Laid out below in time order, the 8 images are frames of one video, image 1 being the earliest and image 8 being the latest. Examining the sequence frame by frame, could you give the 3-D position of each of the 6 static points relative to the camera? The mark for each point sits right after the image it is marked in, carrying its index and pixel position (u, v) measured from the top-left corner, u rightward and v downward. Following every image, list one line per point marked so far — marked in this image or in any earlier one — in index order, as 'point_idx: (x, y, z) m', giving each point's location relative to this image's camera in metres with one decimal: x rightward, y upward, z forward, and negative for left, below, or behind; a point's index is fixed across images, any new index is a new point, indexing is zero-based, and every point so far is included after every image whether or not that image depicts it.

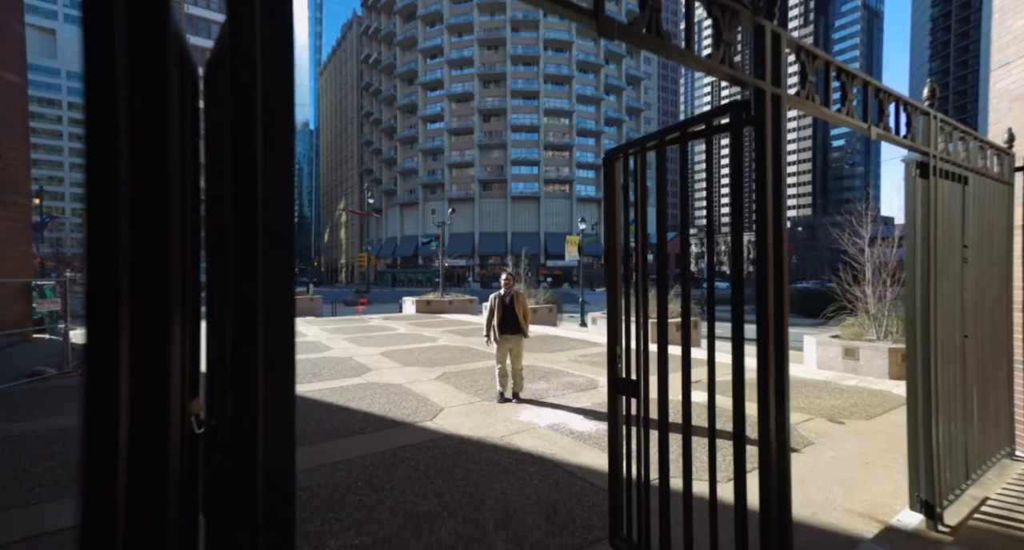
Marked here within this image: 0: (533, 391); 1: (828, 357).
0: (+0.4, -2.0, +8.3) m
1: (+6.2, -1.6, +9.4) m
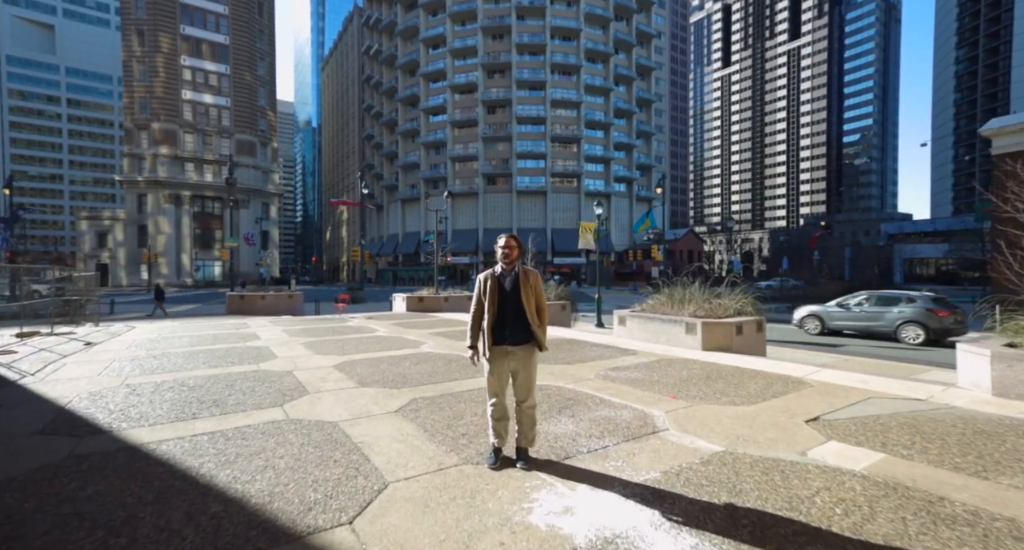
0: (+0.4, -1.7, +4.9) m
1: (+6.2, -1.3, +5.9) m
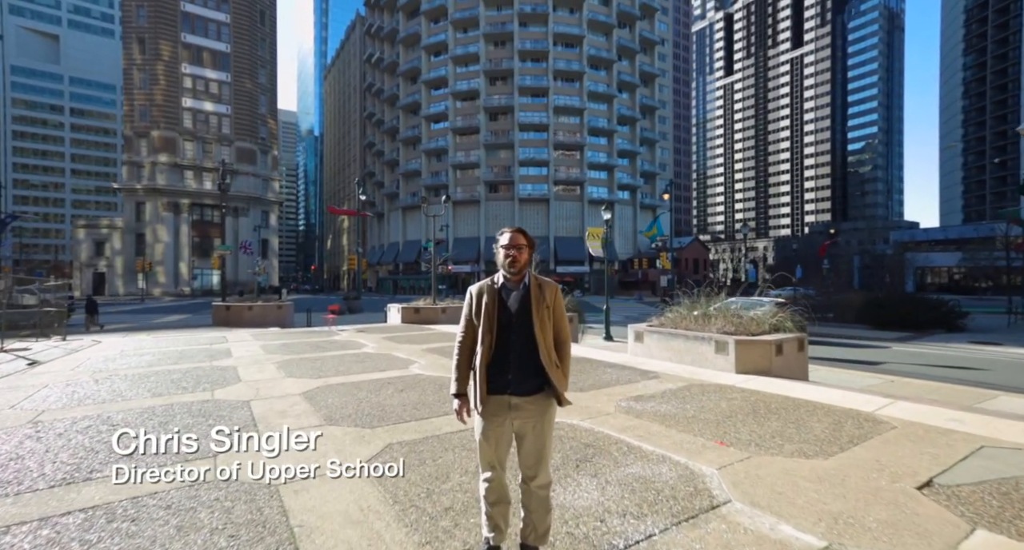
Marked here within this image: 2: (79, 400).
0: (+0.4, -1.8, +3.5) m
1: (+6.2, -1.4, +4.5) m
2: (-6.3, -1.8, +7.0) m
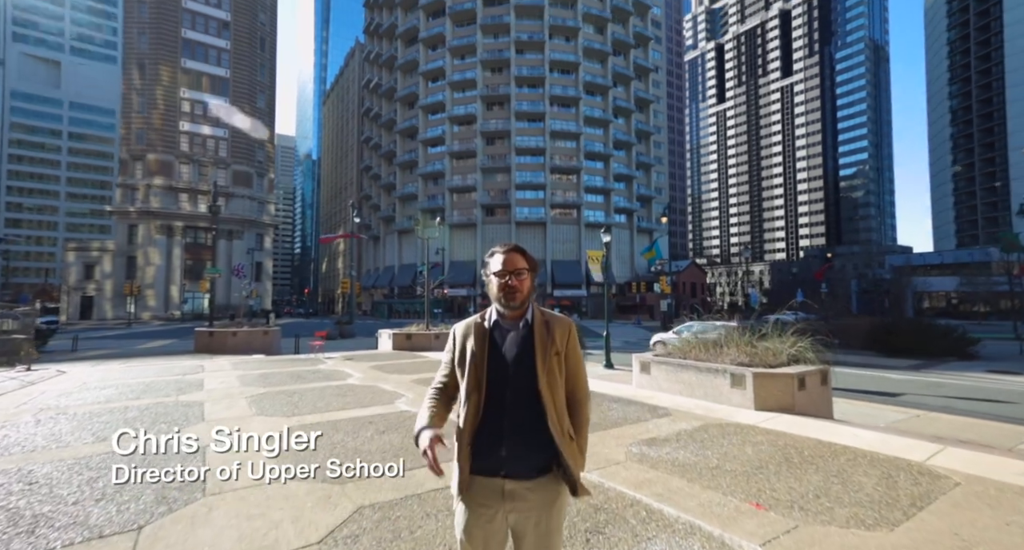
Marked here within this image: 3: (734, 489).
0: (+0.4, -2.0, +2.6) m
1: (+6.2, -1.6, +3.6) m
2: (-6.3, -2.2, +6.1) m
3: (+2.2, -2.1, +4.8) m
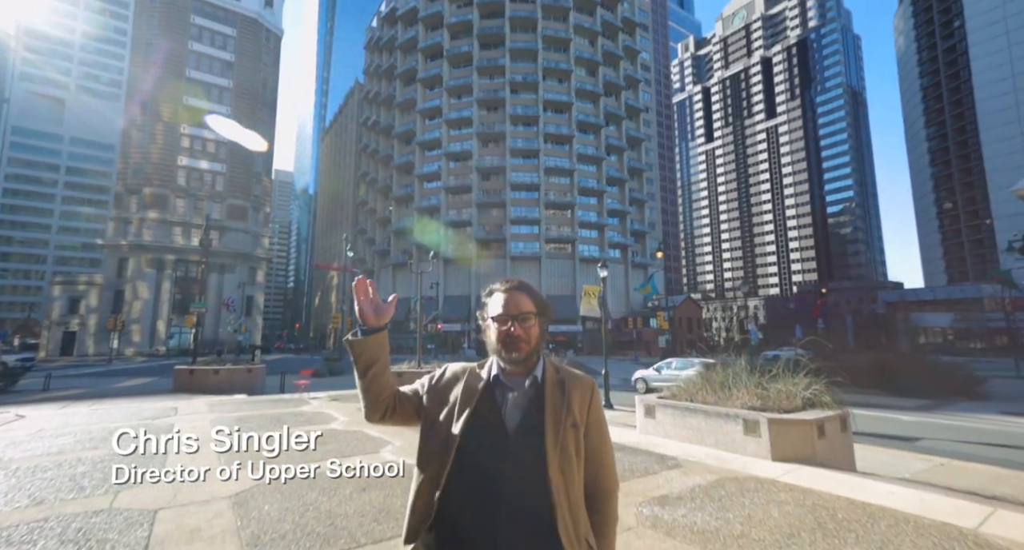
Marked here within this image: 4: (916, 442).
0: (+0.4, -2.1, +1.9) m
1: (+6.2, -1.9, +3.0) m
2: (-6.4, -2.6, +5.3) m
3: (+2.2, -2.5, +4.1) m
4: (+9.5, -3.9, +11.3) m
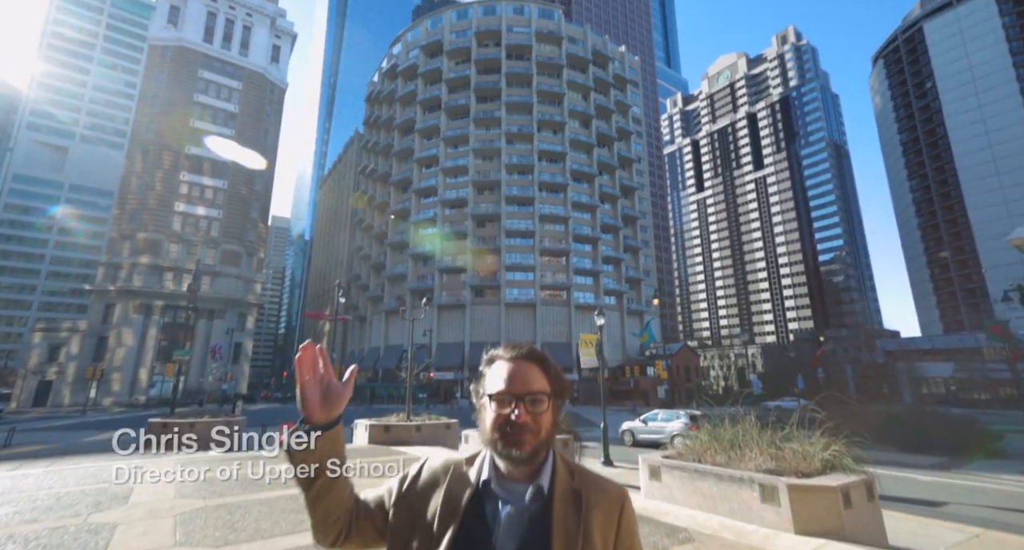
0: (+0.3, -2.3, +1.1) m
1: (+6.1, -2.2, +2.4) m
2: (-6.4, -3.0, +4.4) m
3: (+2.1, -2.9, +3.4) m
4: (+9.4, -5.0, +10.4) m
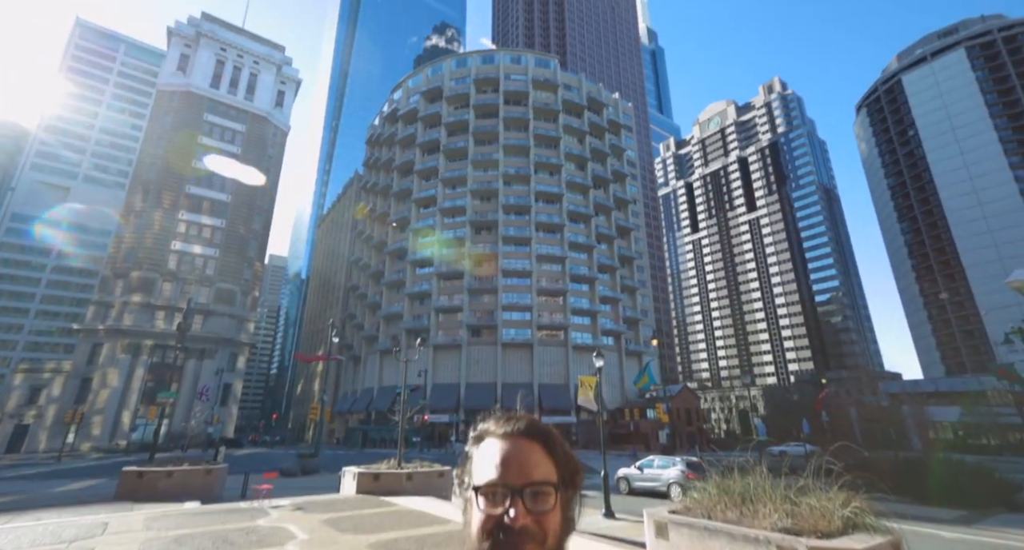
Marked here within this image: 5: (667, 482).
0: (+0.3, -2.4, +0.5) m
1: (+6.1, -2.4, +1.8) m
2: (-6.5, -3.4, +3.6) m
3: (+2.1, -3.1, +2.7) m
4: (+9.3, -5.9, +9.6) m
5: (+5.9, -7.8, +18.0) m
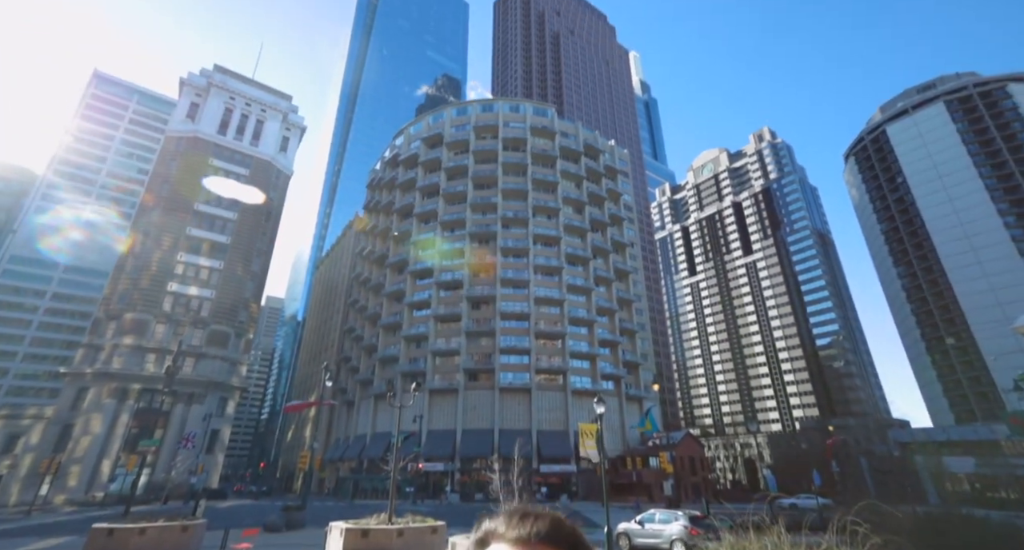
0: (+0.3, -2.4, -0.2) m
1: (+6.1, -2.5, +1.1) m
2: (-6.5, -3.6, +2.8) m
3: (+2.1, -3.3, +1.9) m
4: (+9.2, -6.7, +8.6) m
5: (+5.8, -9.3, +16.8) m
